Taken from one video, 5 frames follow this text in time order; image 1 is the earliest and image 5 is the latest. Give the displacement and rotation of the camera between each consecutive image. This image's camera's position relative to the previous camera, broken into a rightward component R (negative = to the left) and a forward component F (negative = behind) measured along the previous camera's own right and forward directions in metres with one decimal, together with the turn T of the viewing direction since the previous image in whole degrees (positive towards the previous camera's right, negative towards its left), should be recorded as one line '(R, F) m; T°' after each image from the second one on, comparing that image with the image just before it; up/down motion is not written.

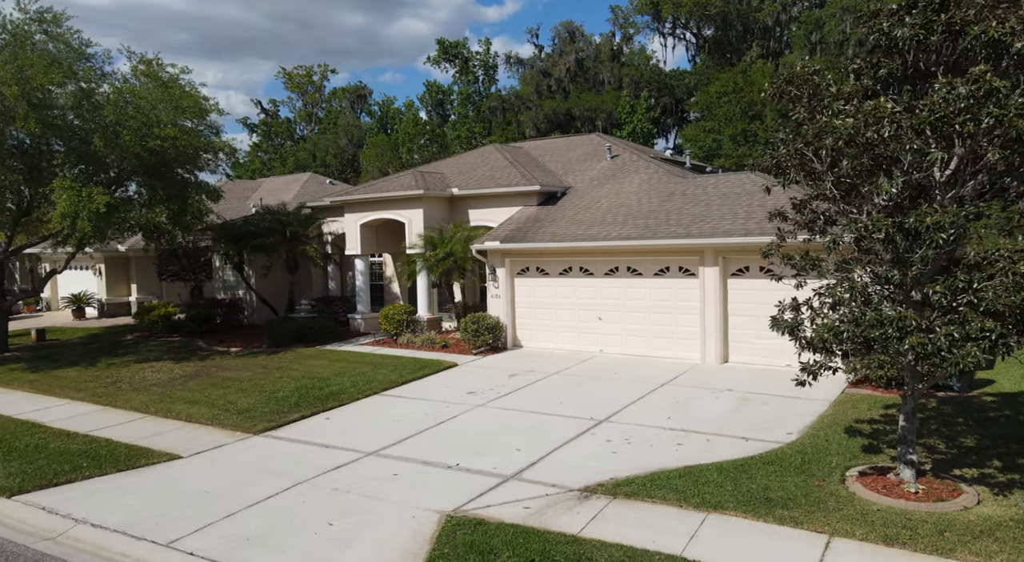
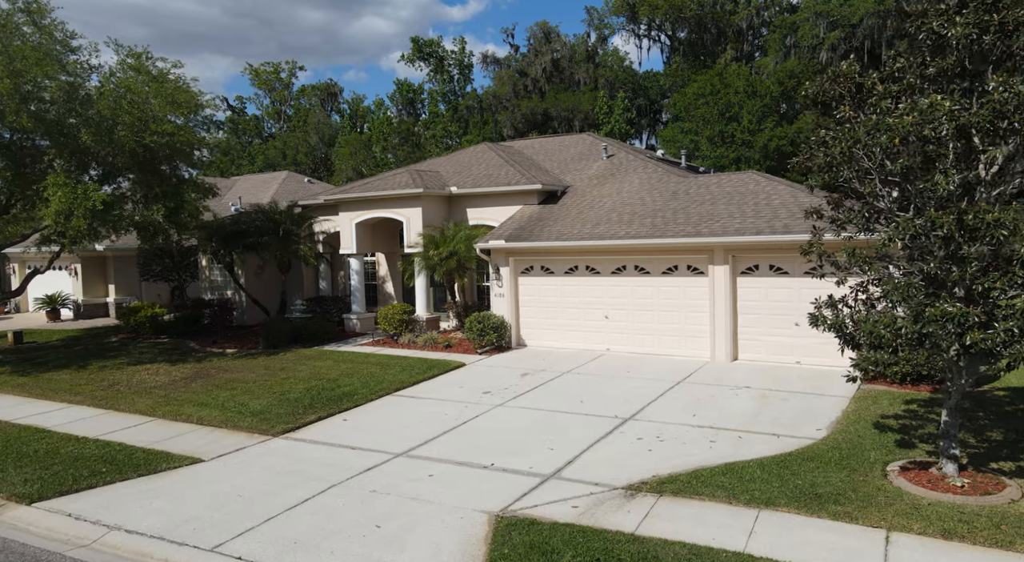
(-0.8, +0.1) m; +3°
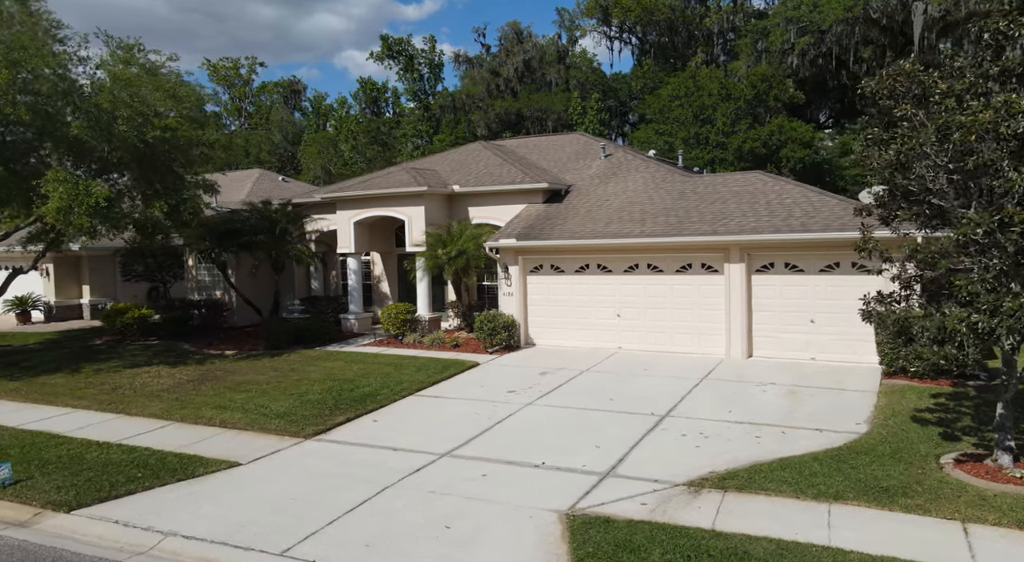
(-1.1, +0.1) m; +3°
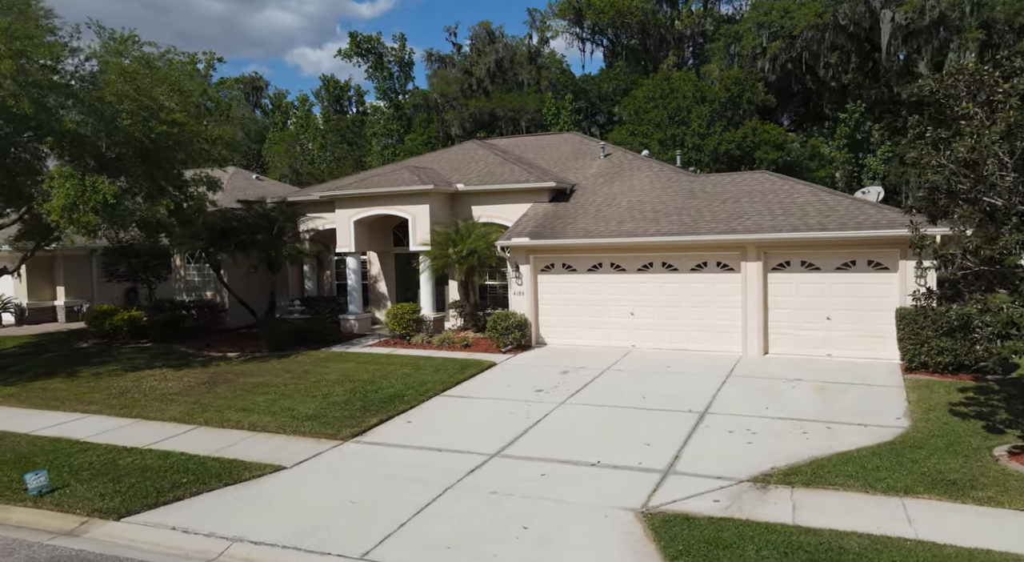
(-1.1, +0.1) m; +3°
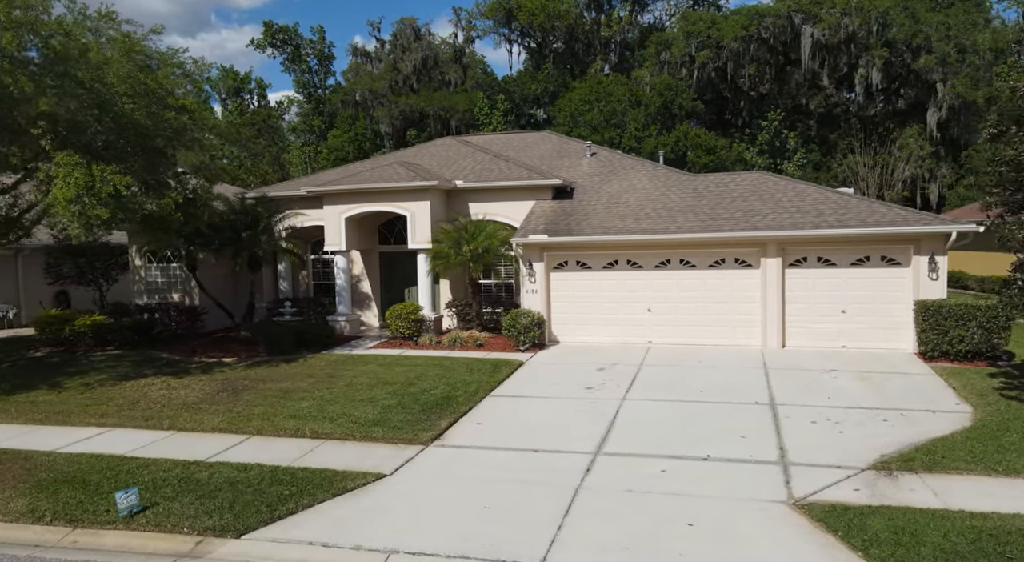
(-2.4, +0.4) m; +8°
